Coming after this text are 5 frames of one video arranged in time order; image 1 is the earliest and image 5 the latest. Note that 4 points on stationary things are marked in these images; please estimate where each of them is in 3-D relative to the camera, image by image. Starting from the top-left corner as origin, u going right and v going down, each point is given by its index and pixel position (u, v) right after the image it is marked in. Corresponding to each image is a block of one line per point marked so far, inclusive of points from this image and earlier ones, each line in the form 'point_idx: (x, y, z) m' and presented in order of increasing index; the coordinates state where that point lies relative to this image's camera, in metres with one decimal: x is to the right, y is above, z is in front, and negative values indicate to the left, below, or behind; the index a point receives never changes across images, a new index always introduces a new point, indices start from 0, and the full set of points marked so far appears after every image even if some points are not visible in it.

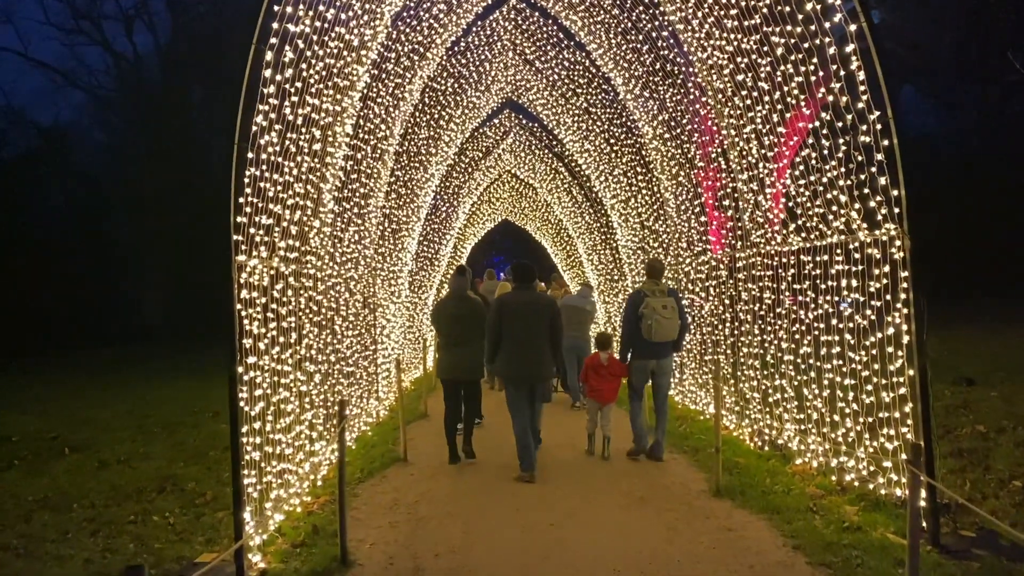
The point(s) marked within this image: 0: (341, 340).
0: (-1.8, -0.5, +8.6) m
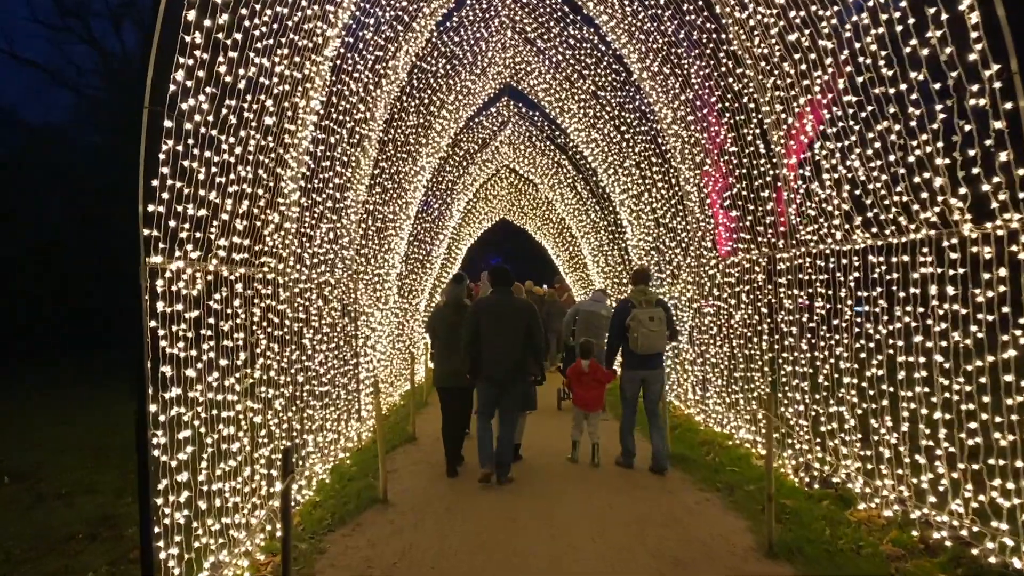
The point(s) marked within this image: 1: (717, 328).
0: (-1.8, -0.6, +7.3) m
1: (+2.2, -0.4, +8.9) m
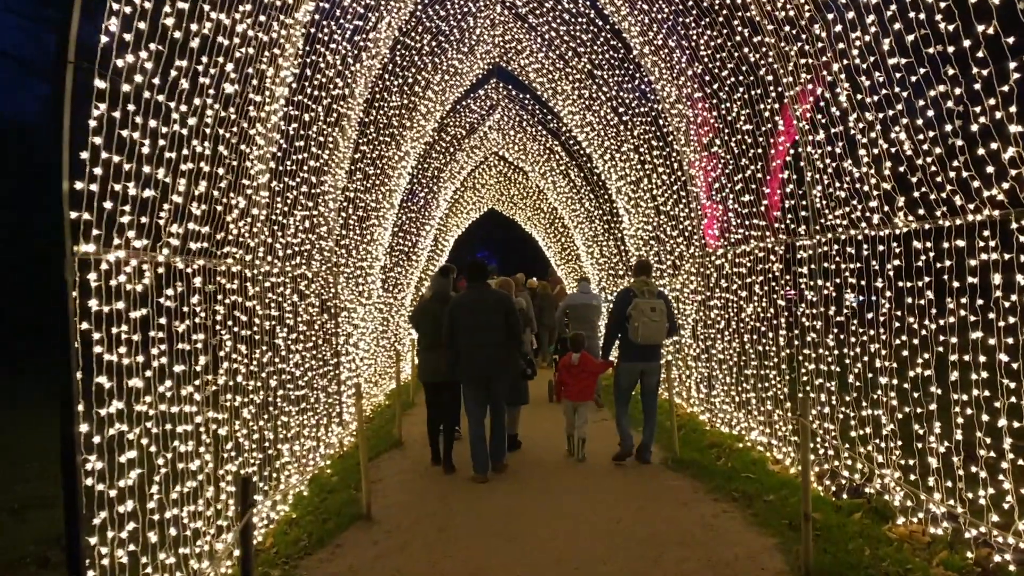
0: (-1.8, -0.5, +6.7) m
1: (+2.1, -0.3, +8.3) m
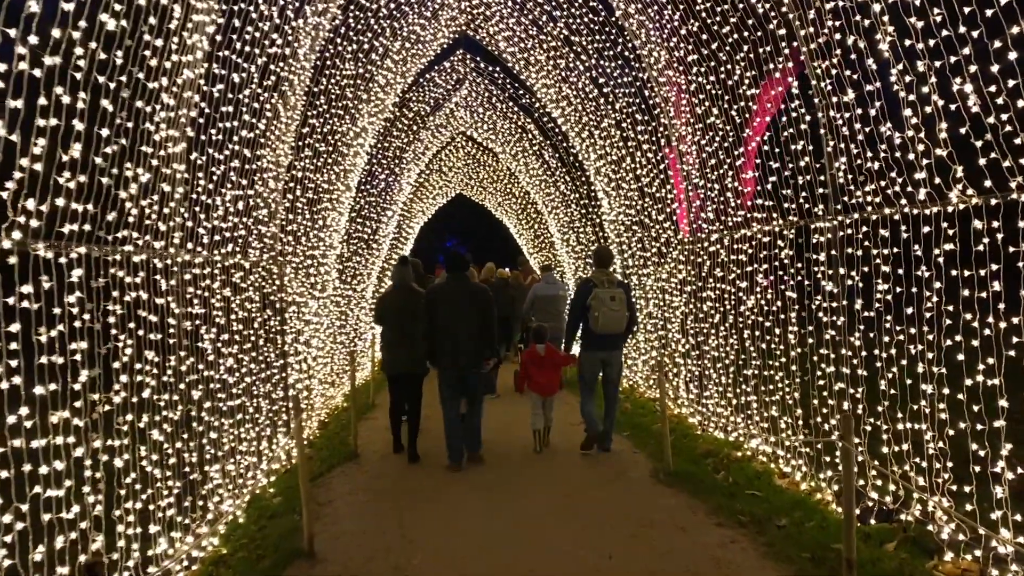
0: (-2.0, -0.5, +5.6) m
1: (+1.8, -0.2, +7.5) m
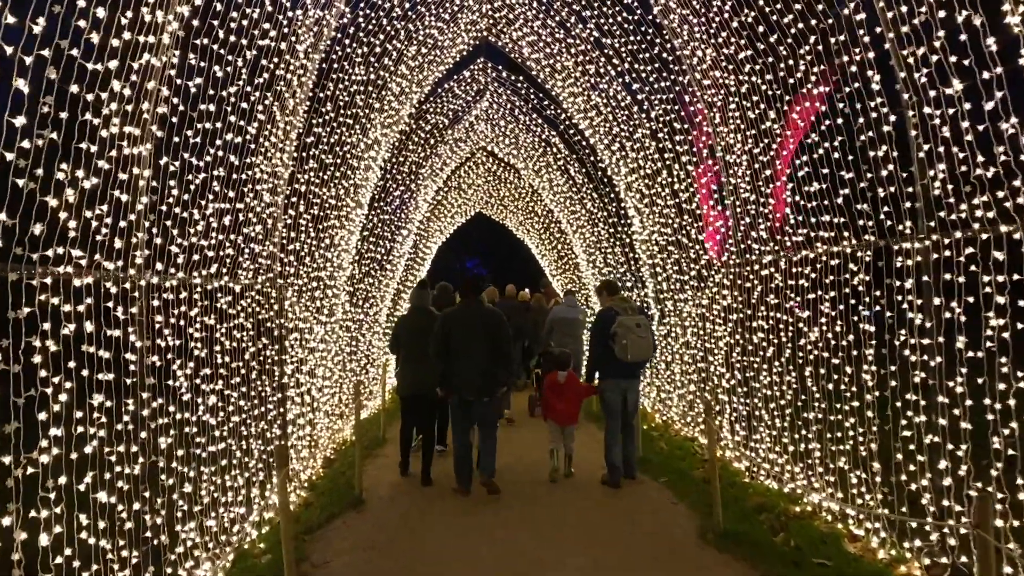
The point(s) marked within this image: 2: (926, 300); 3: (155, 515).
0: (-1.8, -0.7, +4.8) m
1: (+2.0, -0.5, +6.6) m
2: (+2.1, -0.1, +4.3) m
3: (-1.8, -1.1, +4.2) m
